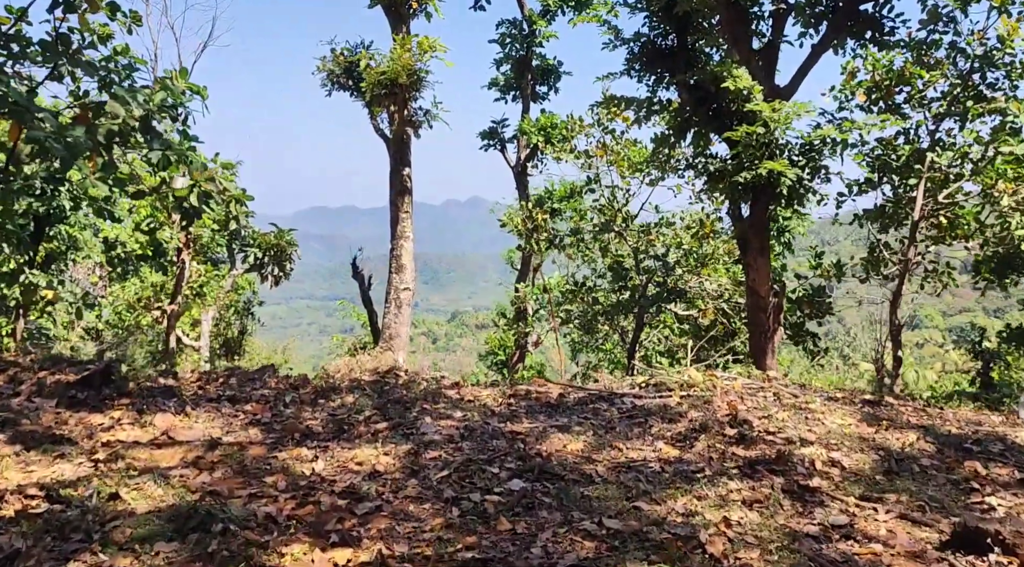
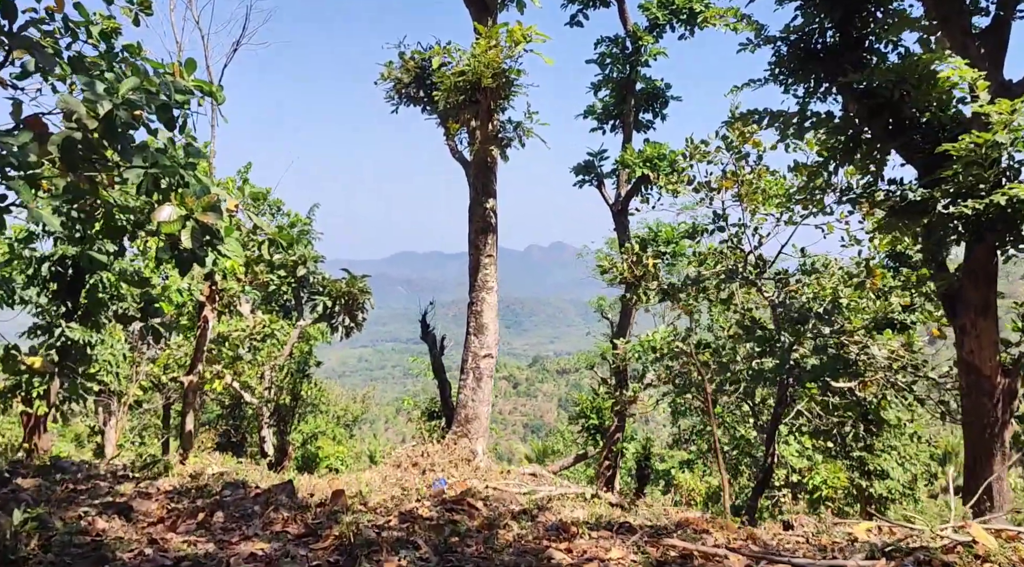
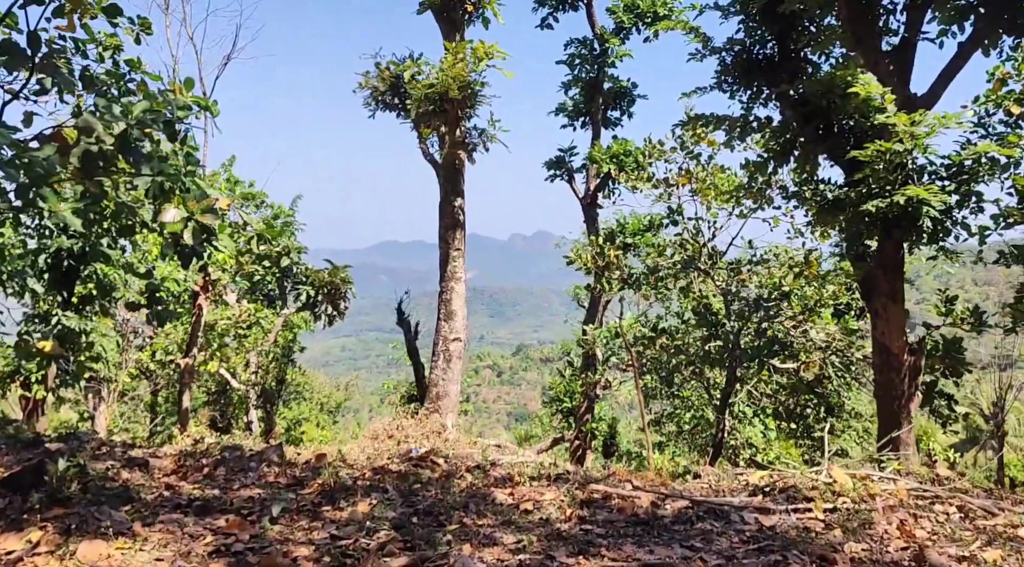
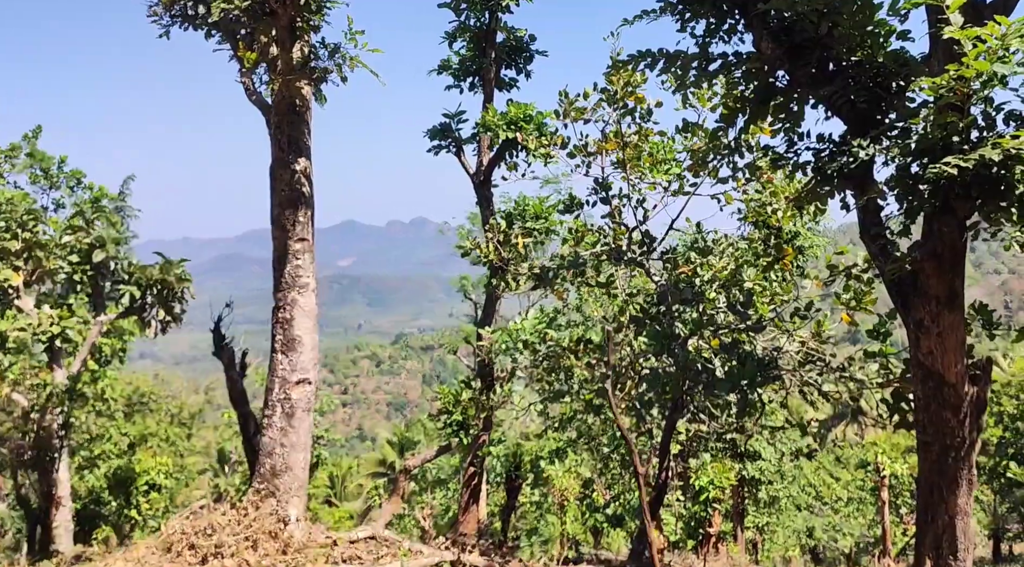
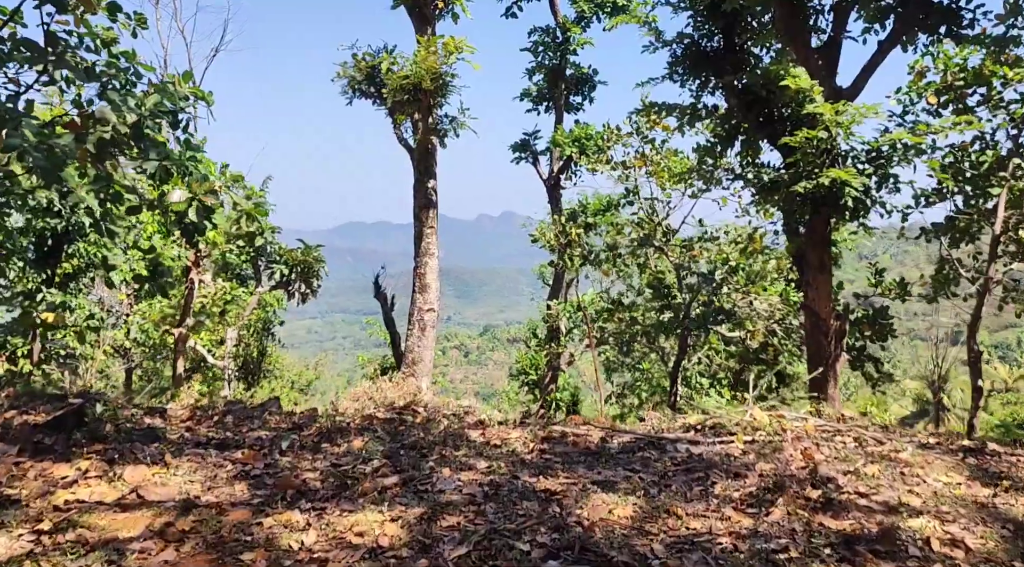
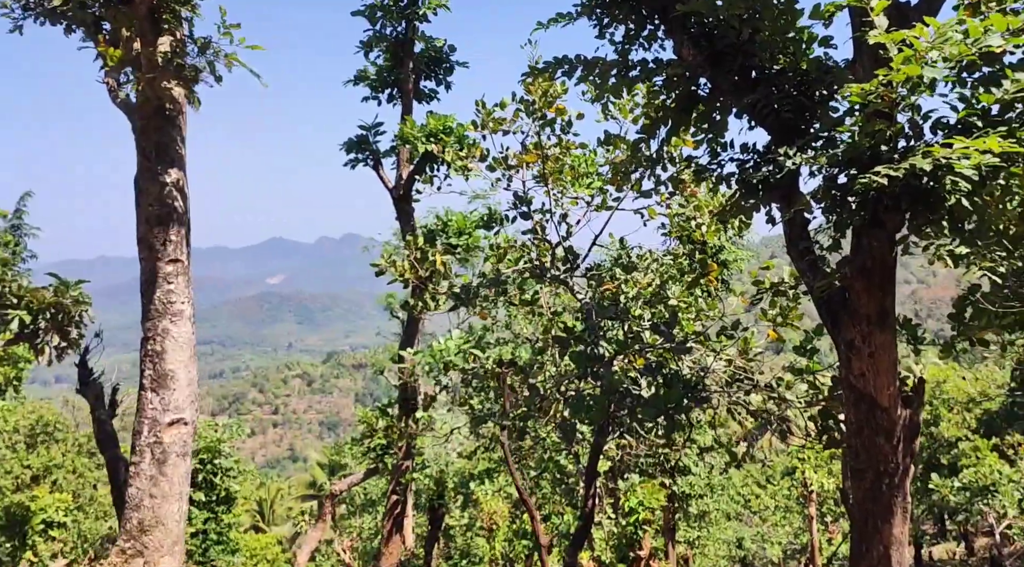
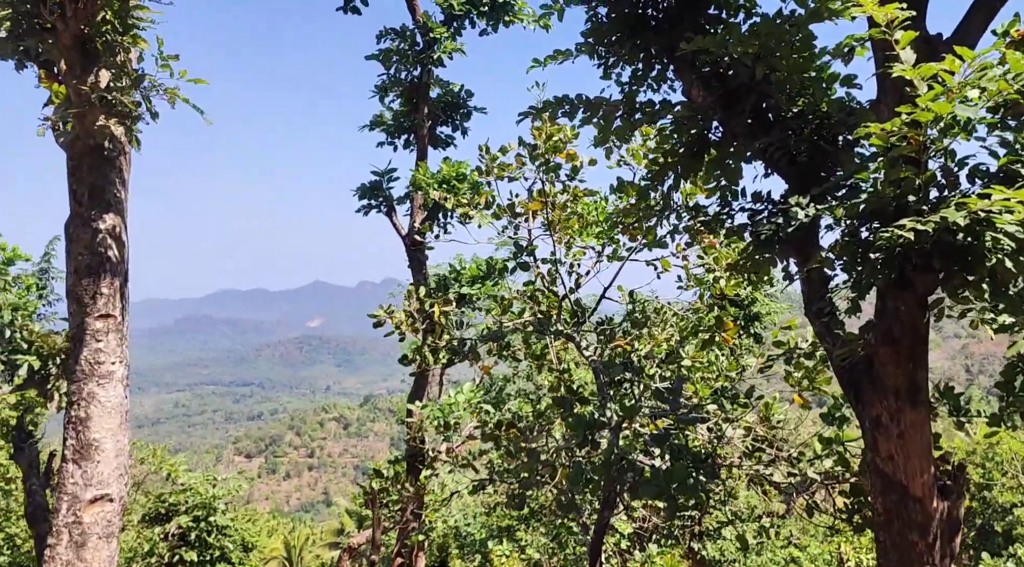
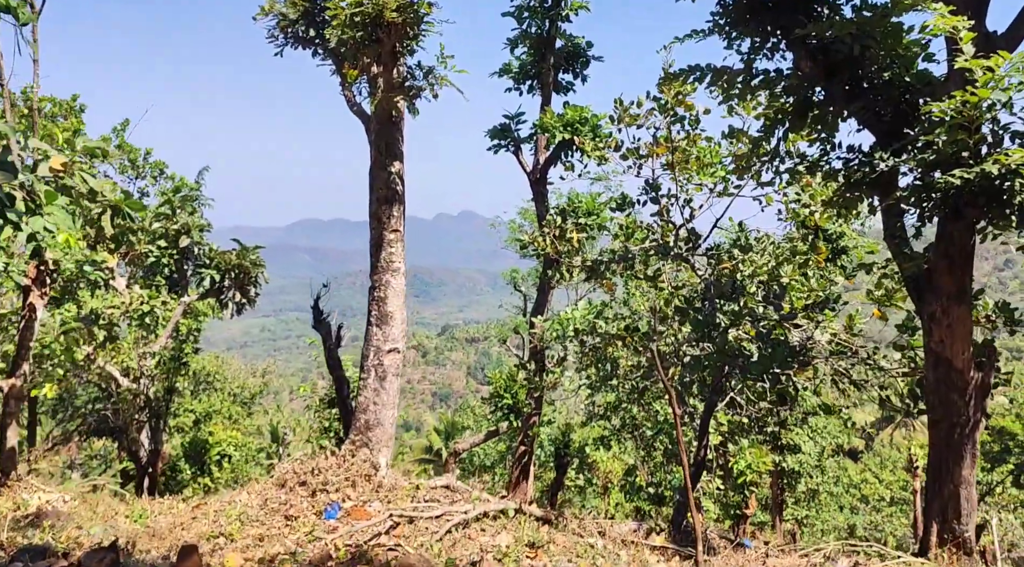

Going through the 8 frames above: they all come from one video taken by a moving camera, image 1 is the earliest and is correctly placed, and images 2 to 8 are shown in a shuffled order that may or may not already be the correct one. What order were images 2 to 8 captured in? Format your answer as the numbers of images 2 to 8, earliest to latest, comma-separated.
5, 3, 2, 8, 4, 6, 7
